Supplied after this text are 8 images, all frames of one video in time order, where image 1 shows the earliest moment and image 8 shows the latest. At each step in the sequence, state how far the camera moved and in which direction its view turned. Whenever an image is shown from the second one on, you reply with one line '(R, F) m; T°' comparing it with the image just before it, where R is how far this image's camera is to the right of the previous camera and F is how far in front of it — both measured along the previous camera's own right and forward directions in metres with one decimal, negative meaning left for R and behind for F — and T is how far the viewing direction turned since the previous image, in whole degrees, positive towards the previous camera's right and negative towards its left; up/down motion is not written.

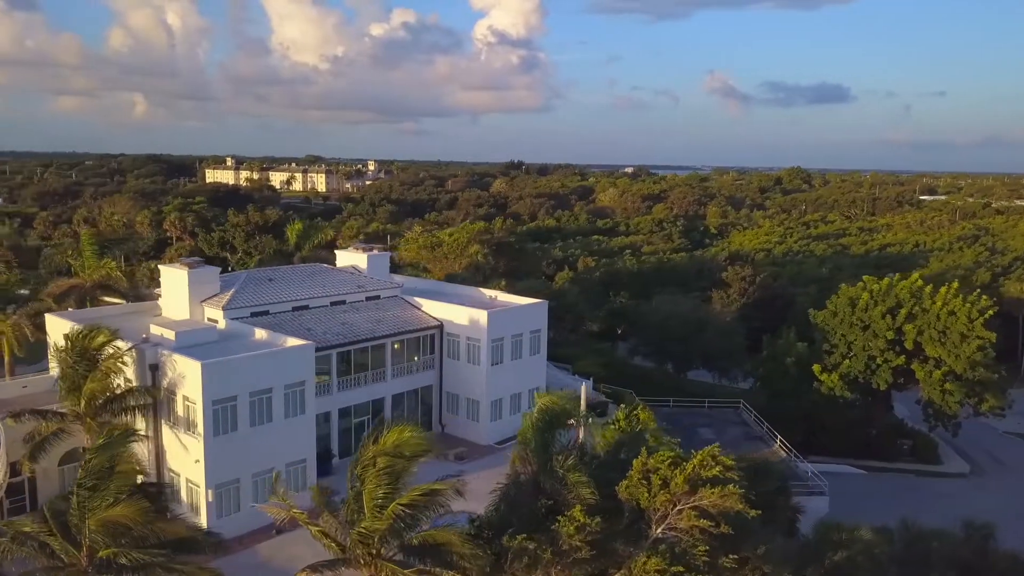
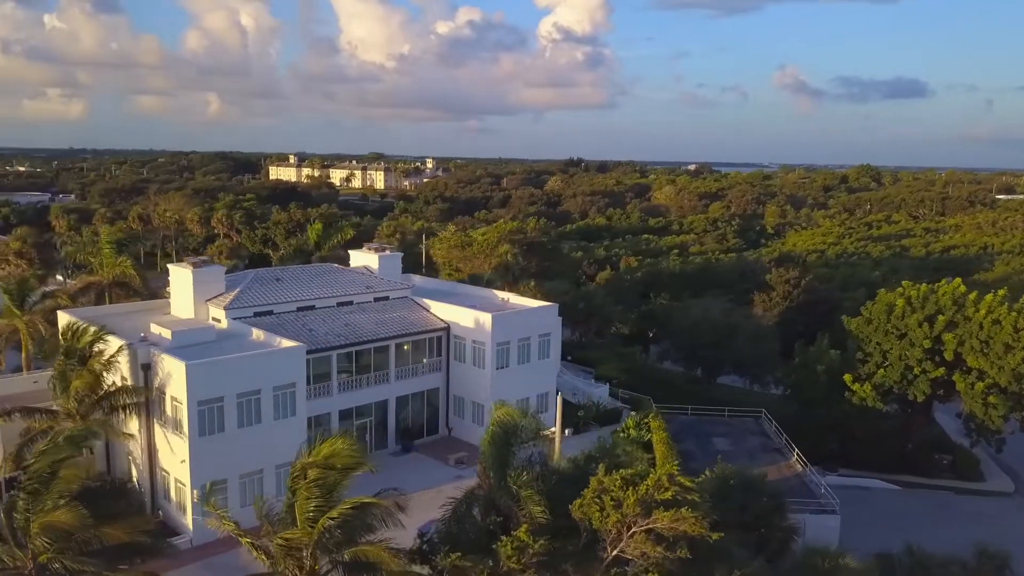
(+2.0, +0.6) m; -4°
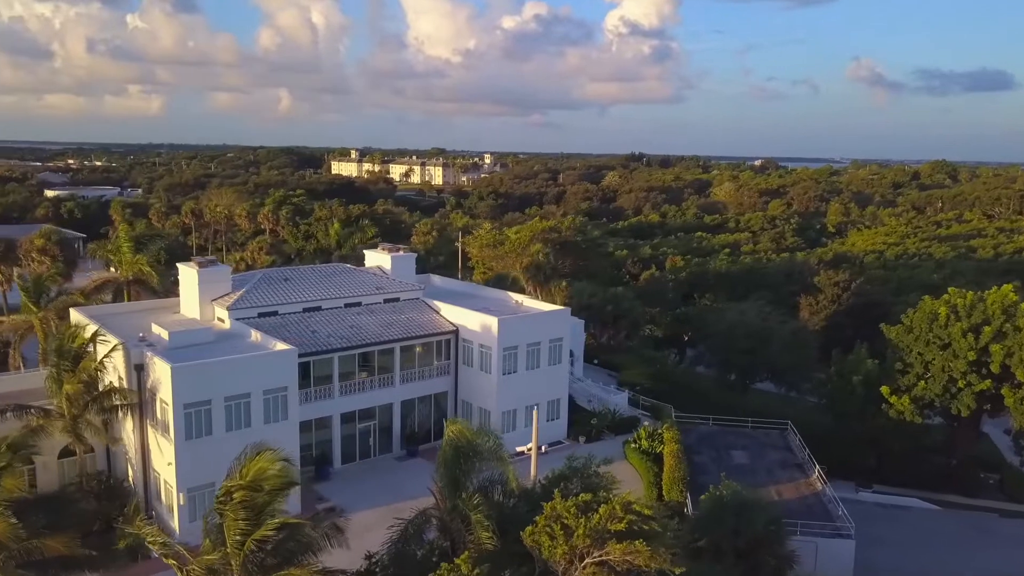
(+1.9, +0.9) m; -4°
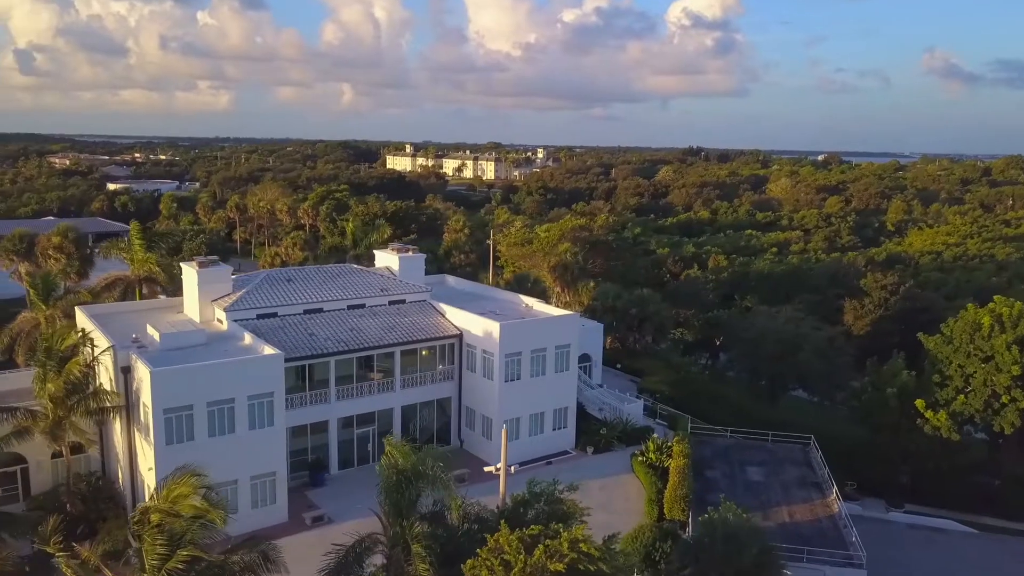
(+1.8, +1.0) m; -4°
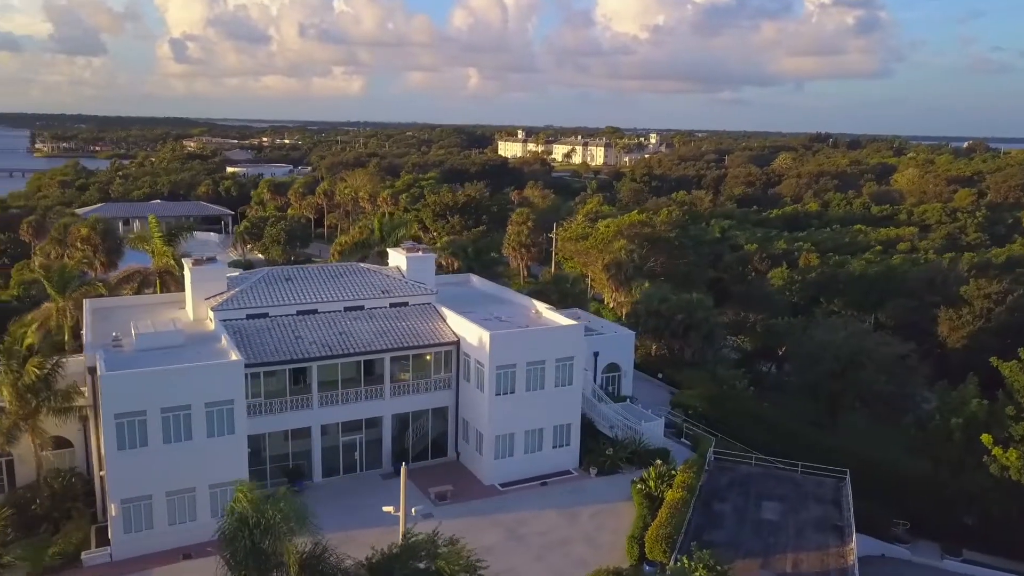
(+3.9, +2.1) m; -8°
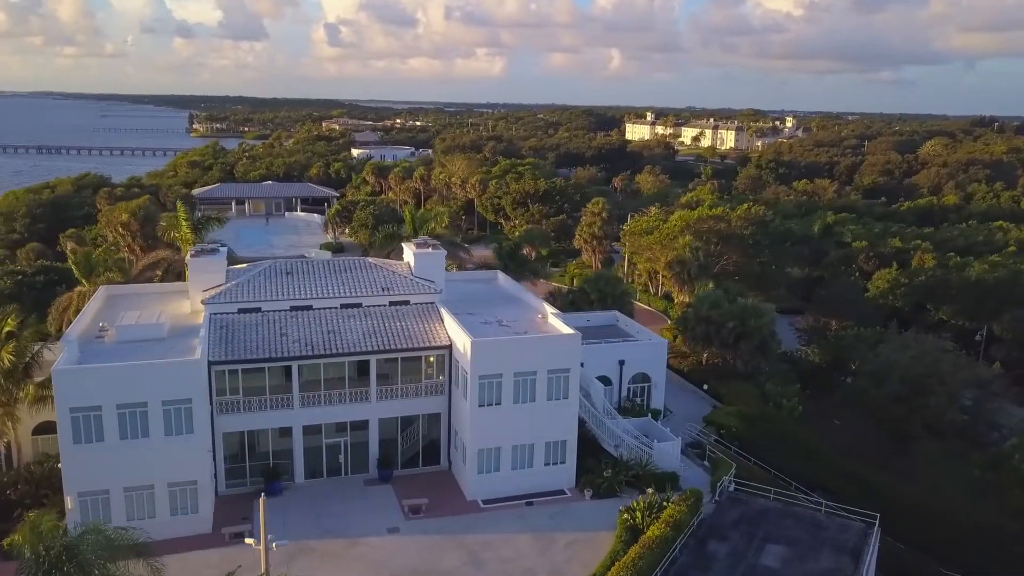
(+4.3, +2.2) m; -9°
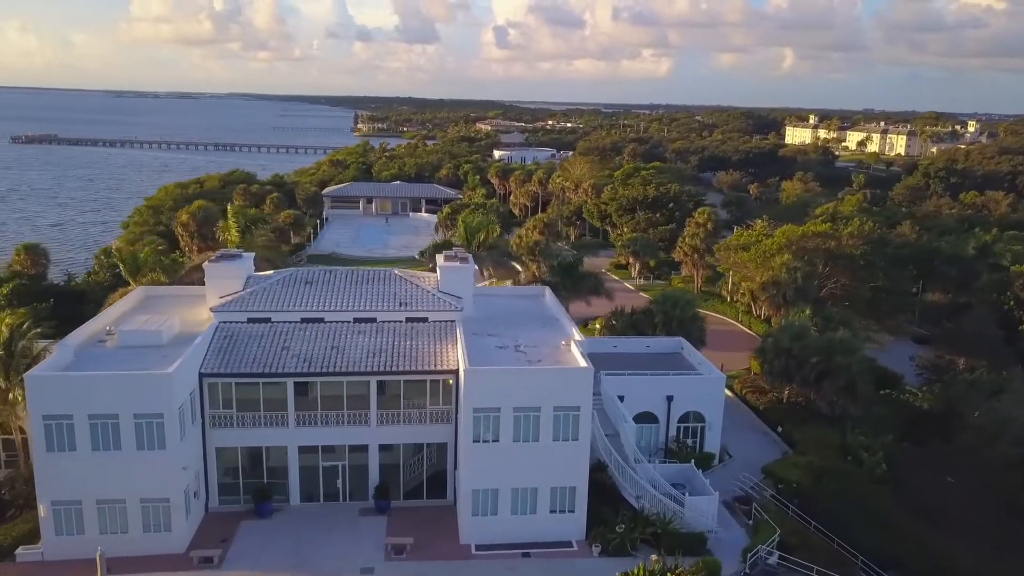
(+4.0, +2.9) m; -11°
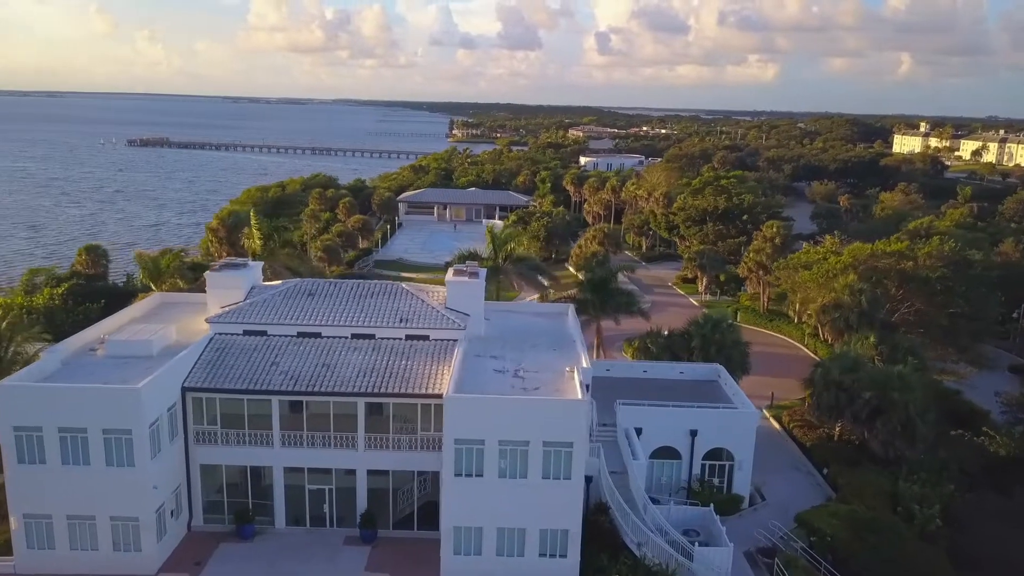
(+2.6, +2.0) m; -7°
